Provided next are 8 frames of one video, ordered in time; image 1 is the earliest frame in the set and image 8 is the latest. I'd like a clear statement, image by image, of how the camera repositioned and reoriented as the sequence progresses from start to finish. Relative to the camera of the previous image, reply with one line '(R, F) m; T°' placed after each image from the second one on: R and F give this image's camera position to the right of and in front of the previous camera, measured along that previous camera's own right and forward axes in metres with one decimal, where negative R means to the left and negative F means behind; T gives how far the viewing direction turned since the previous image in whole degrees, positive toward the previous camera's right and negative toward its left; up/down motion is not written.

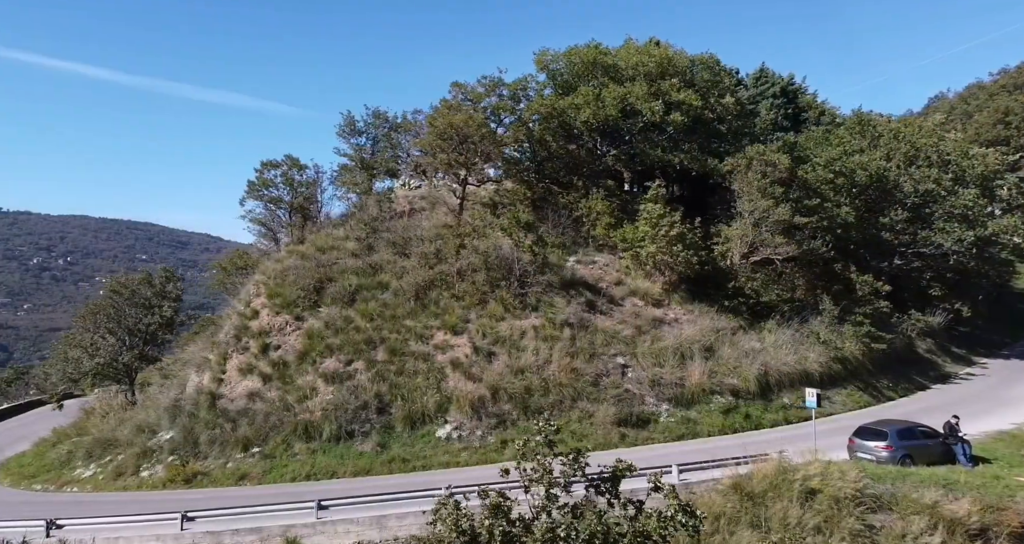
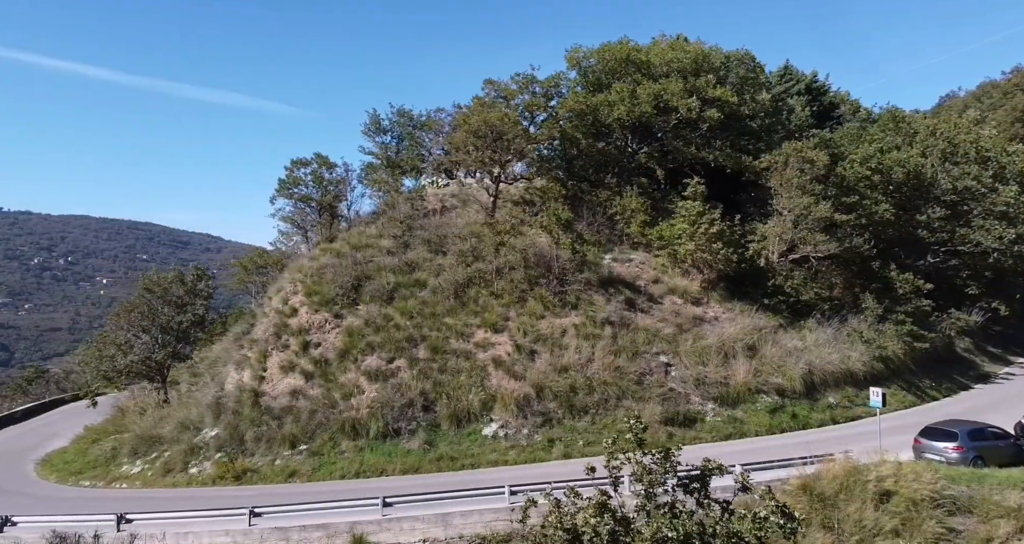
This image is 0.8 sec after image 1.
(-0.7, +0.1) m; -1°
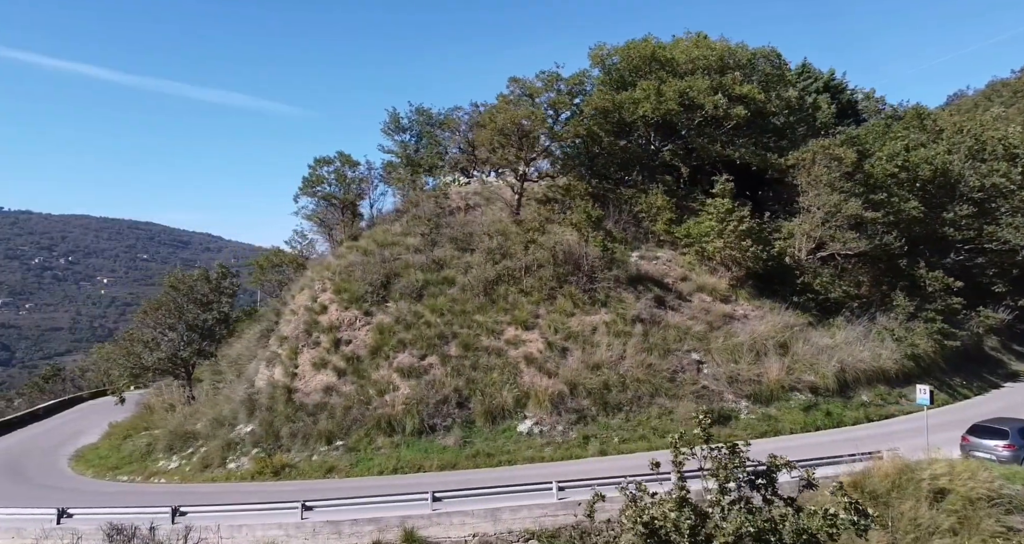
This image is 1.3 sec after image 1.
(-0.5, 0.0) m; -1°
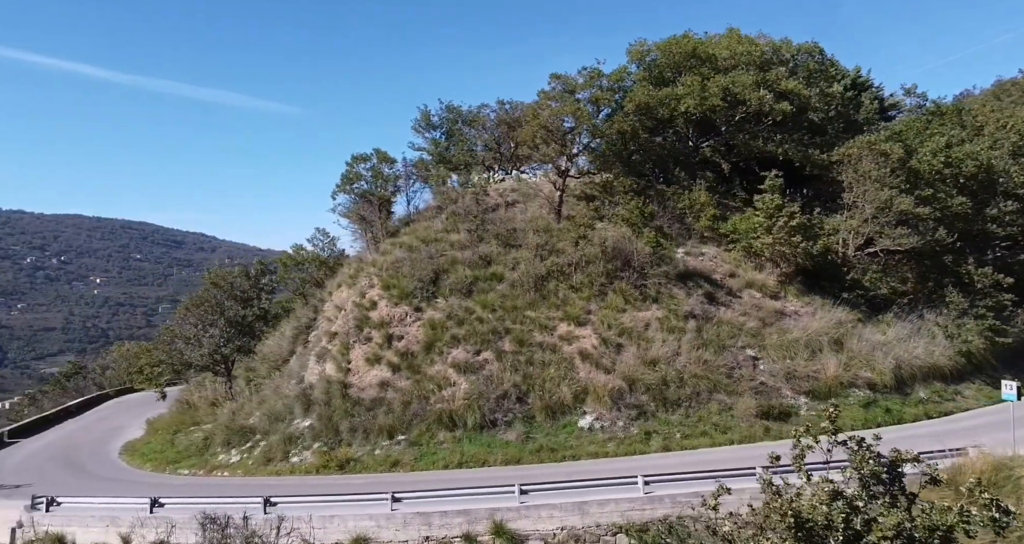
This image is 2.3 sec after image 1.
(-1.0, 0.0) m; -1°
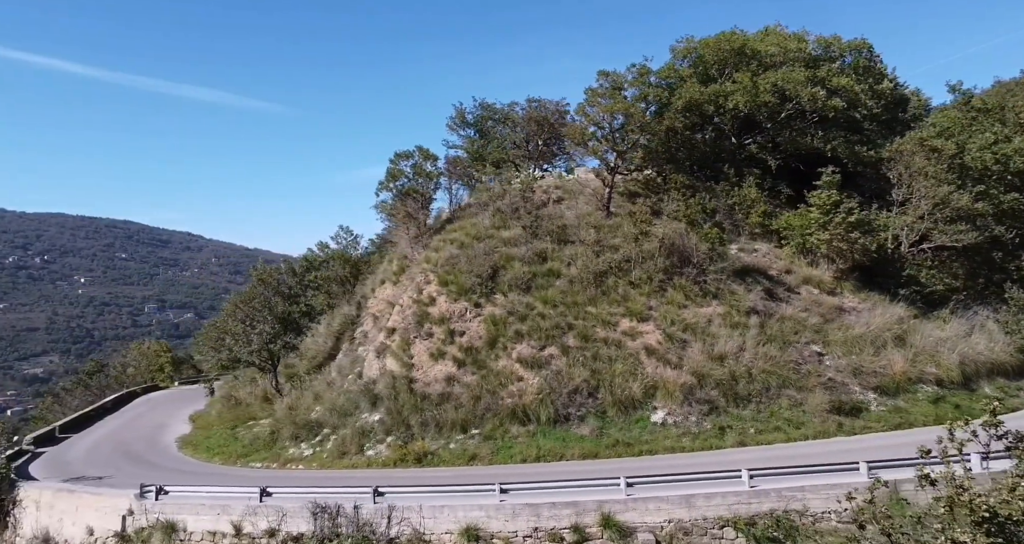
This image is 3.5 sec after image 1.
(-1.3, -0.1) m; -1°
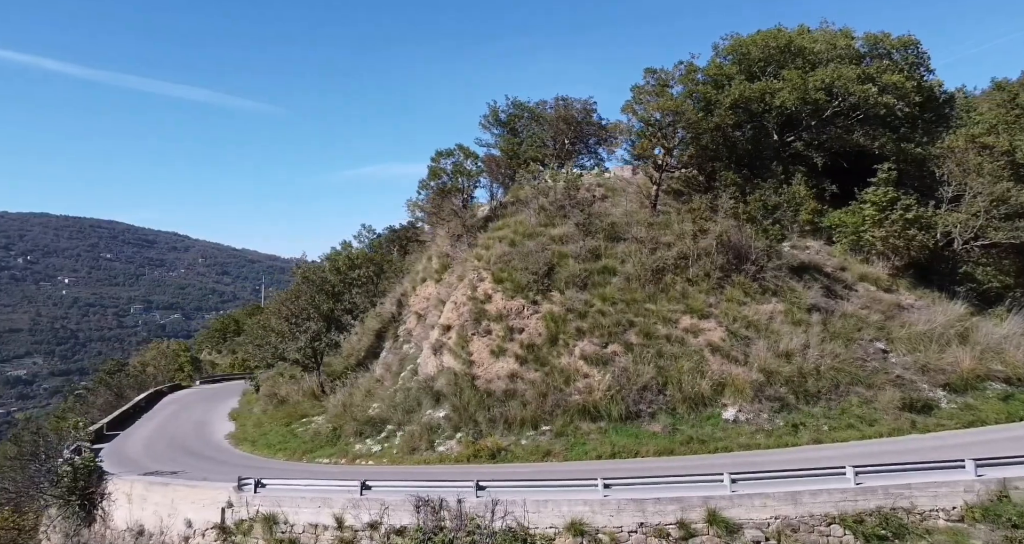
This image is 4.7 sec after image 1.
(-1.3, 0.0) m; -1°
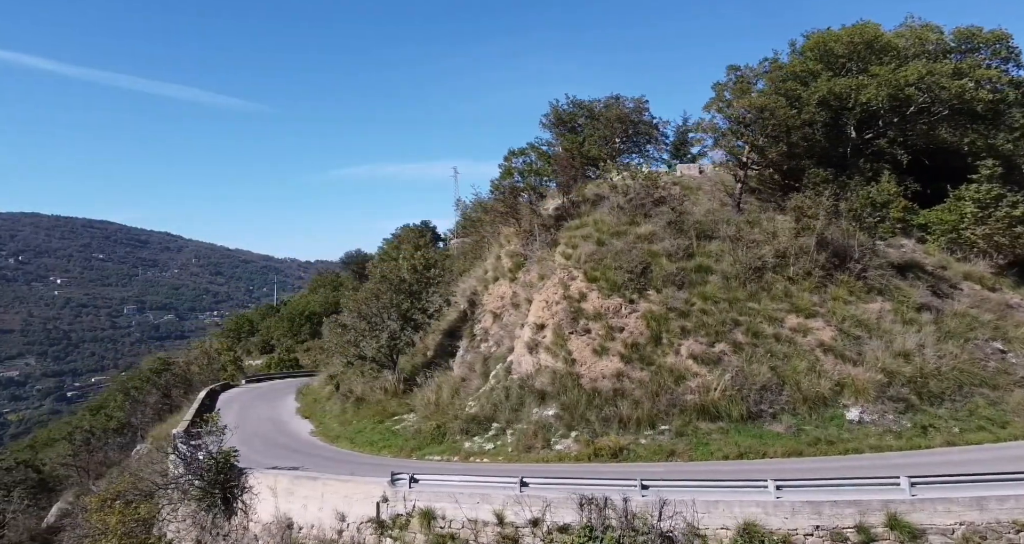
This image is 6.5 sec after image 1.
(-2.0, 0.0) m; -2°
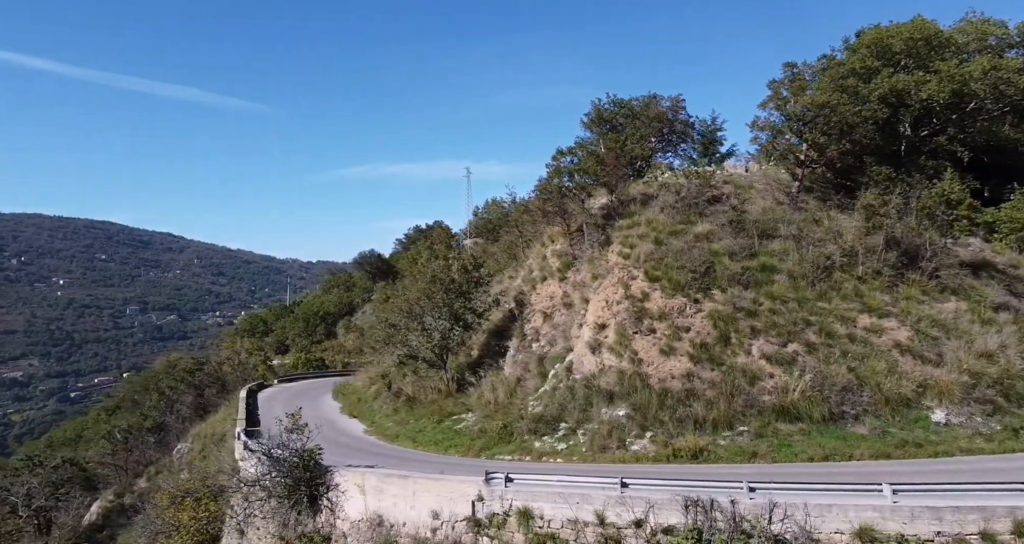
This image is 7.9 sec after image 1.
(-1.2, +0.1) m; -2°
